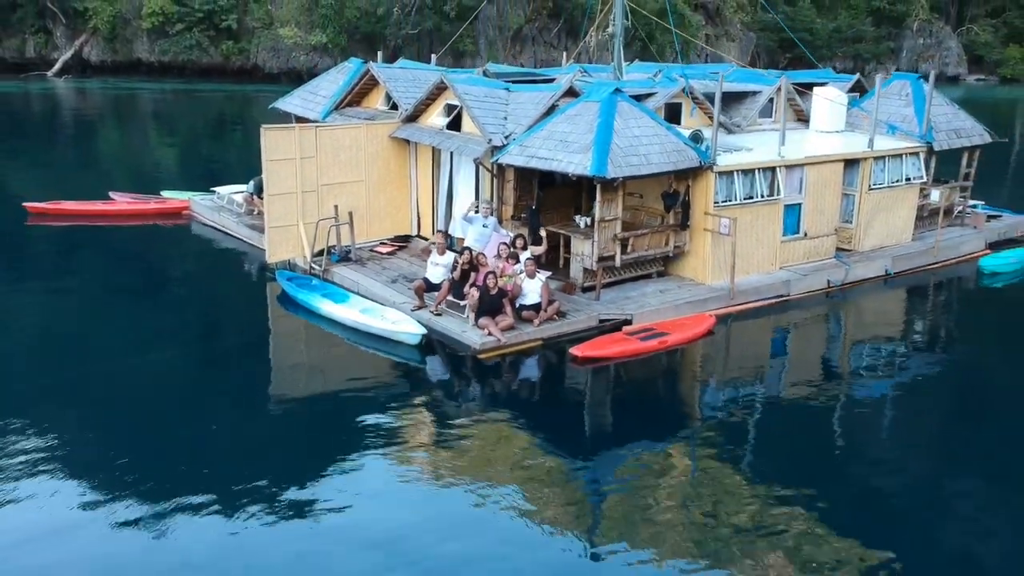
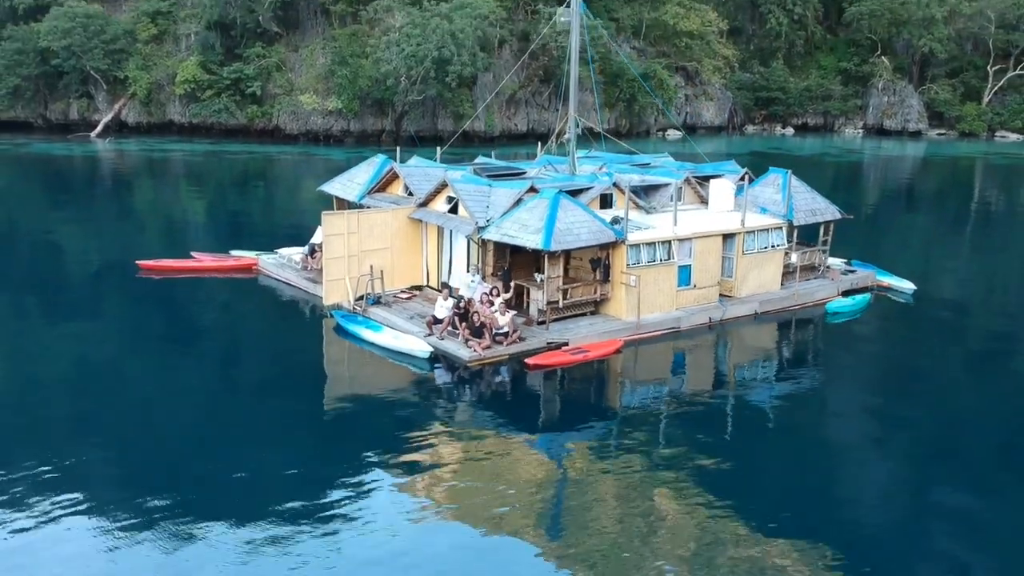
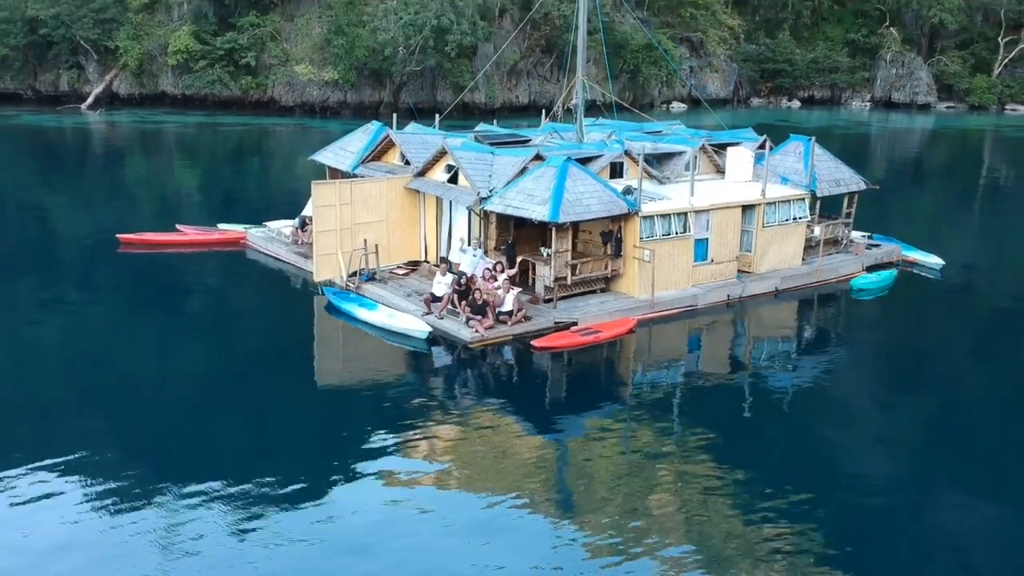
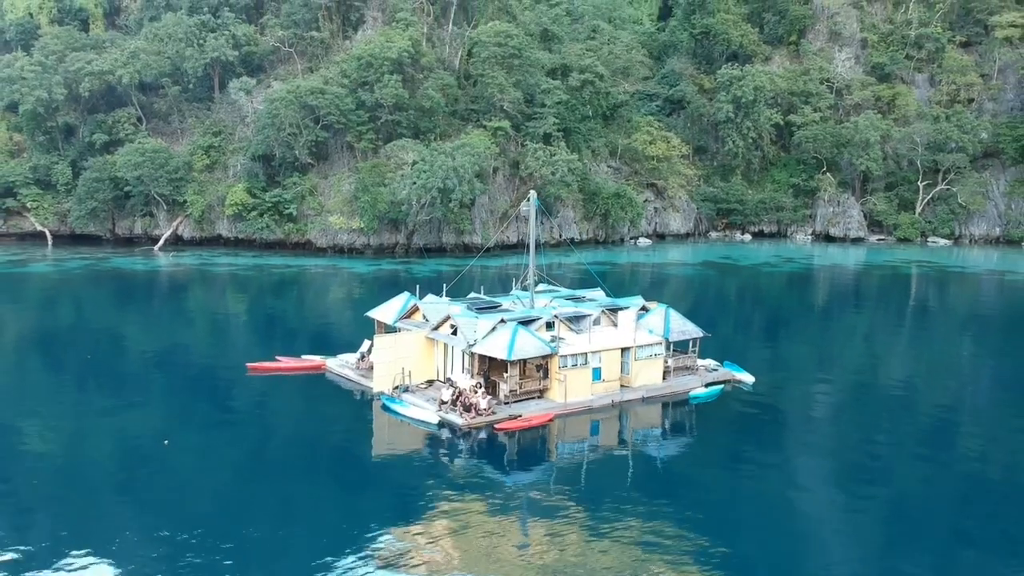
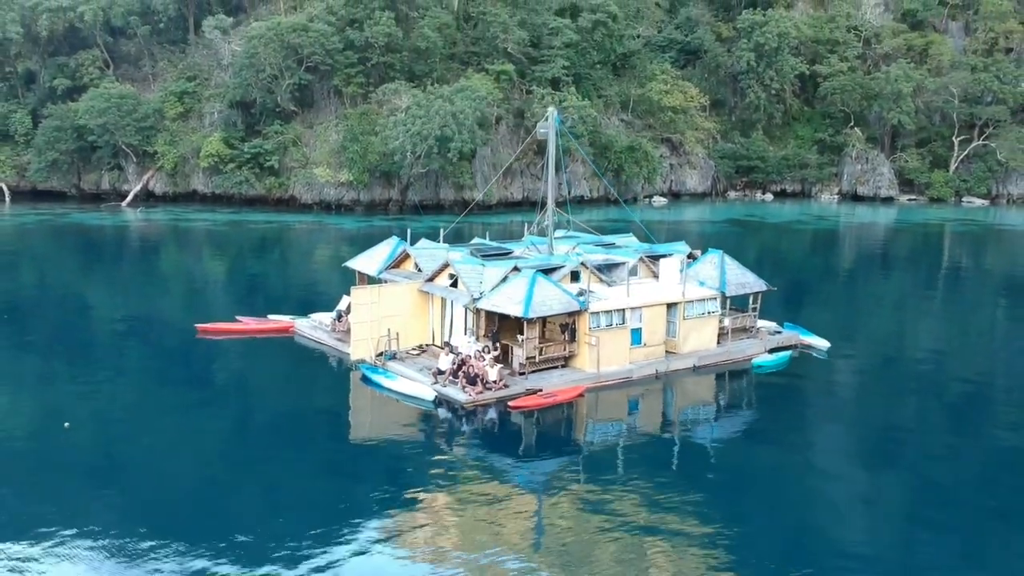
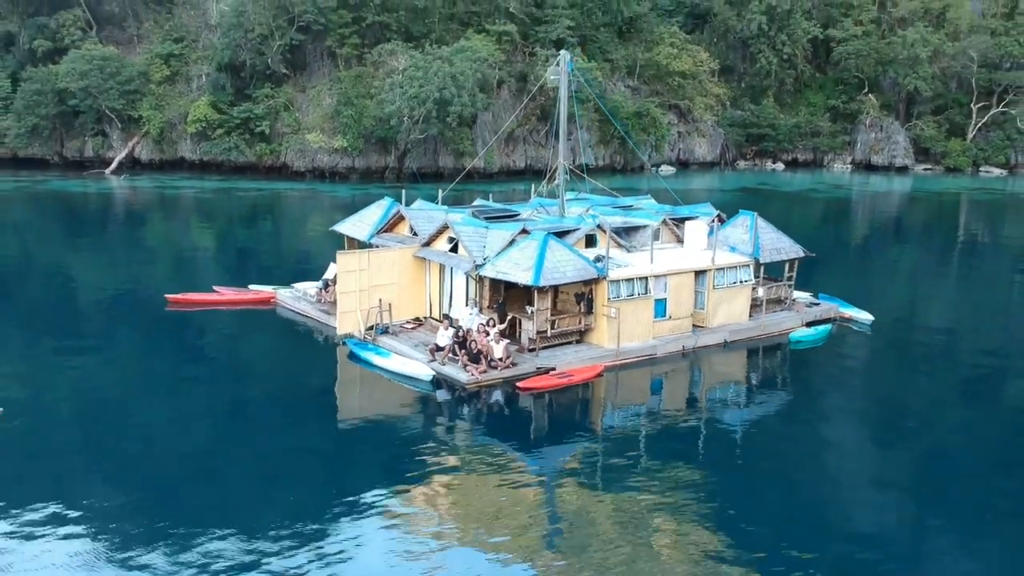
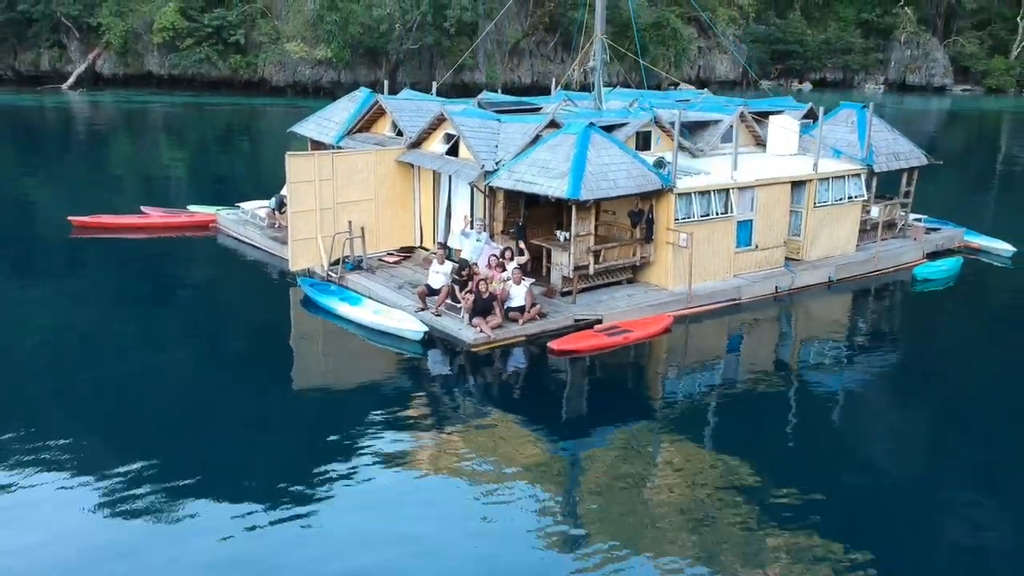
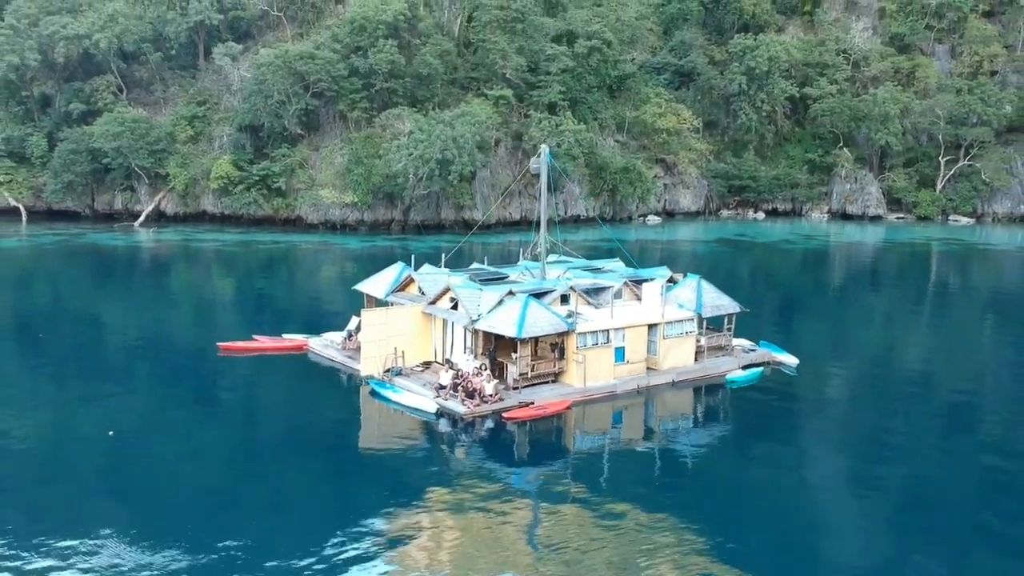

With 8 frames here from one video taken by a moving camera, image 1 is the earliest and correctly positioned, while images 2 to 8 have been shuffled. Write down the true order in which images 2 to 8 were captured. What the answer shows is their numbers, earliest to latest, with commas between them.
7, 3, 2, 6, 5, 8, 4
